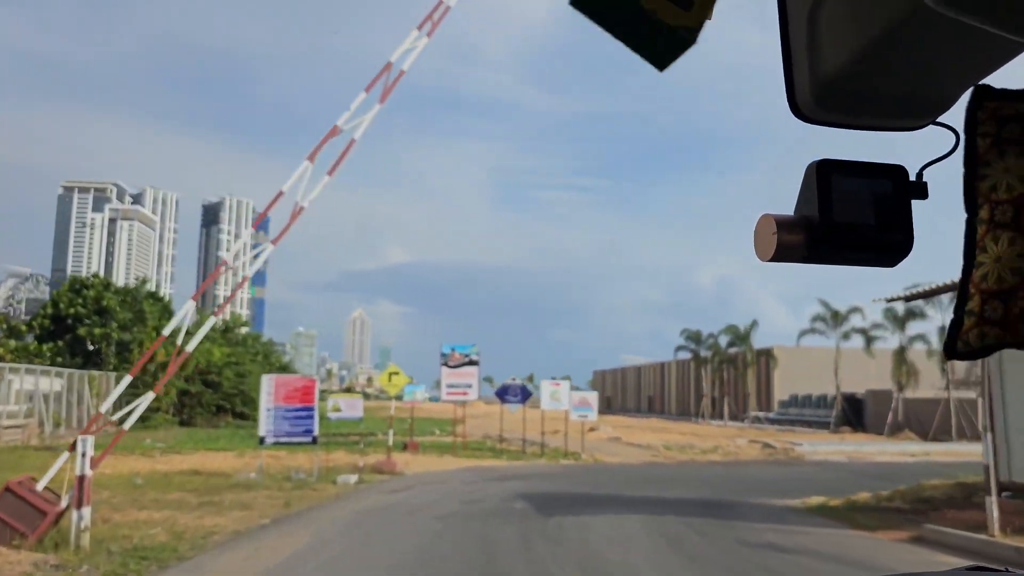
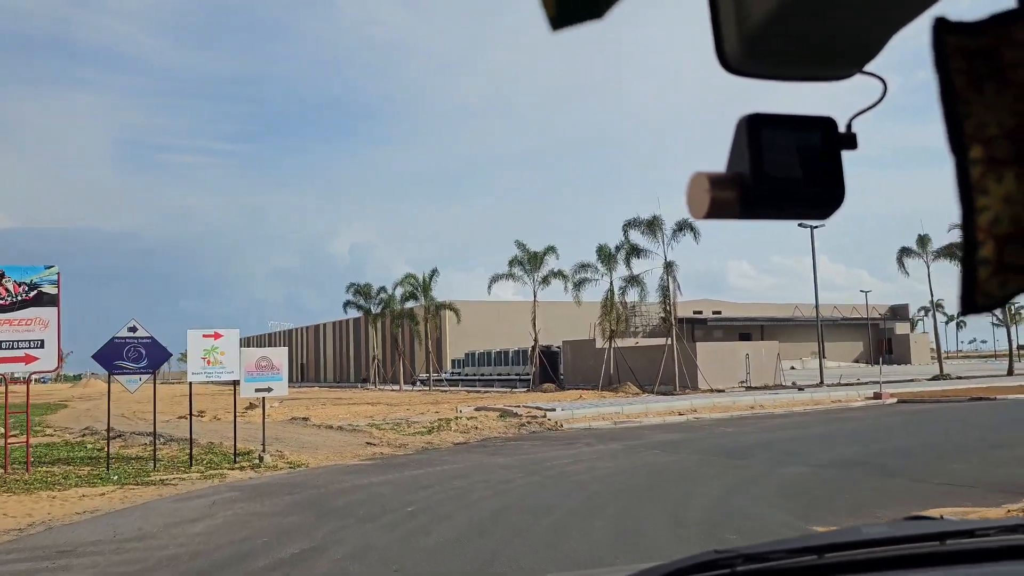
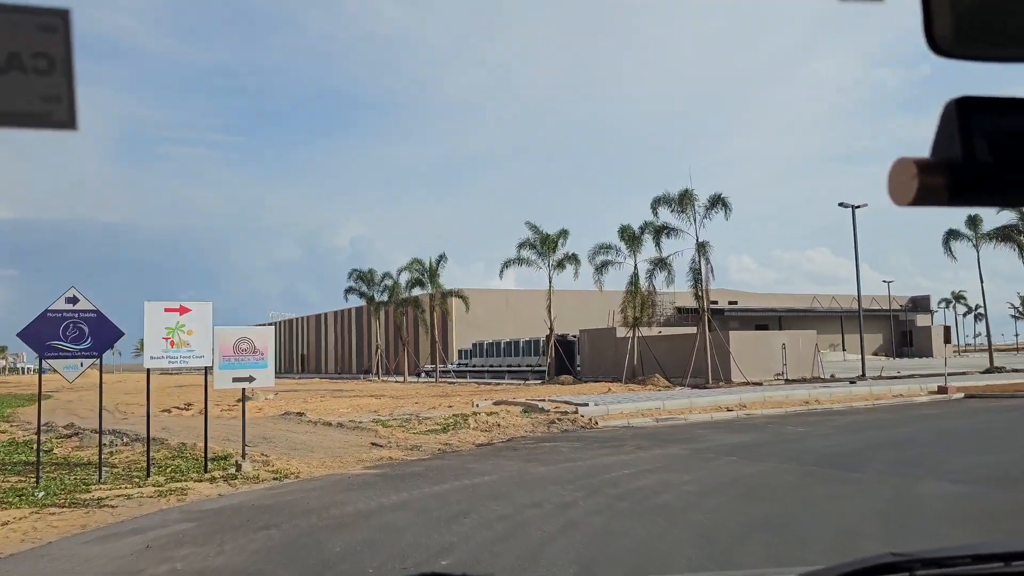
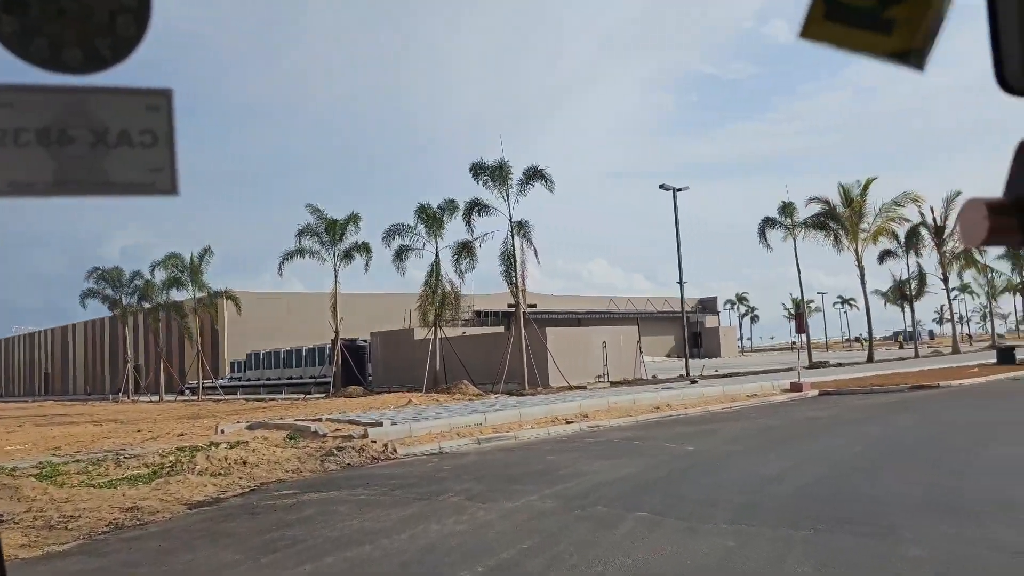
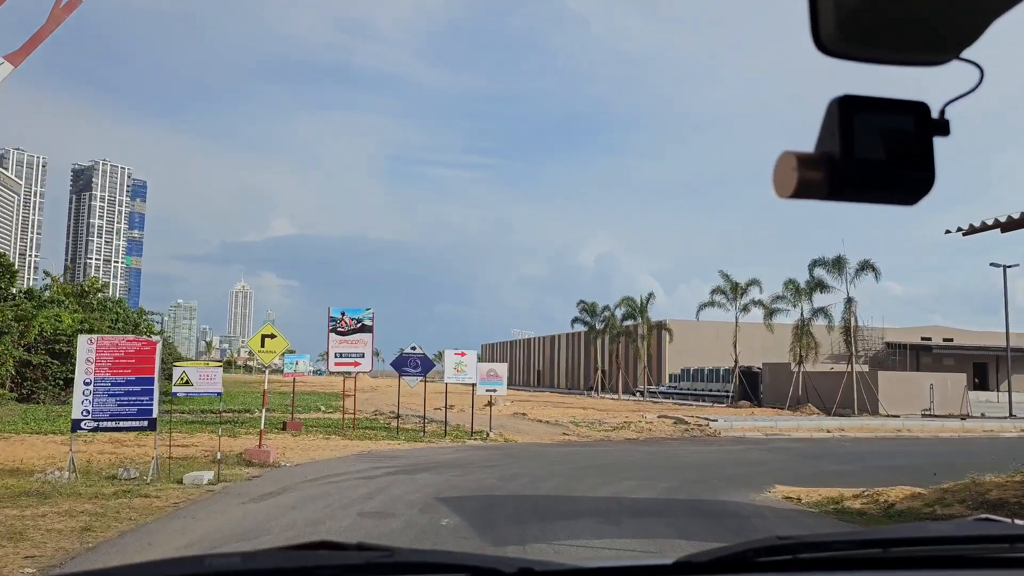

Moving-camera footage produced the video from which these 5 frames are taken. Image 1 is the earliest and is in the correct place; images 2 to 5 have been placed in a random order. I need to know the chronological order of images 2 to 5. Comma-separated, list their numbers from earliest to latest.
5, 2, 3, 4
